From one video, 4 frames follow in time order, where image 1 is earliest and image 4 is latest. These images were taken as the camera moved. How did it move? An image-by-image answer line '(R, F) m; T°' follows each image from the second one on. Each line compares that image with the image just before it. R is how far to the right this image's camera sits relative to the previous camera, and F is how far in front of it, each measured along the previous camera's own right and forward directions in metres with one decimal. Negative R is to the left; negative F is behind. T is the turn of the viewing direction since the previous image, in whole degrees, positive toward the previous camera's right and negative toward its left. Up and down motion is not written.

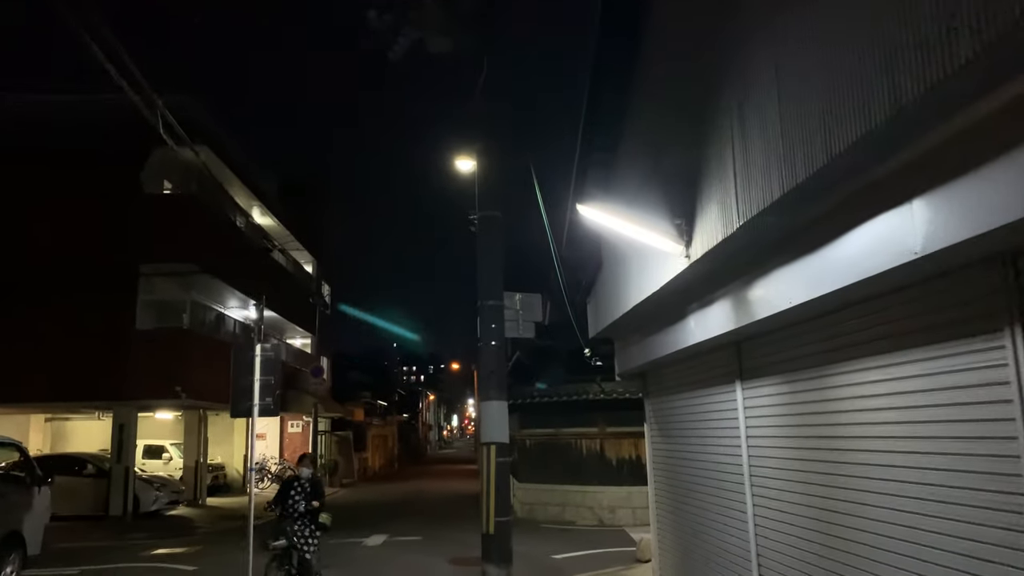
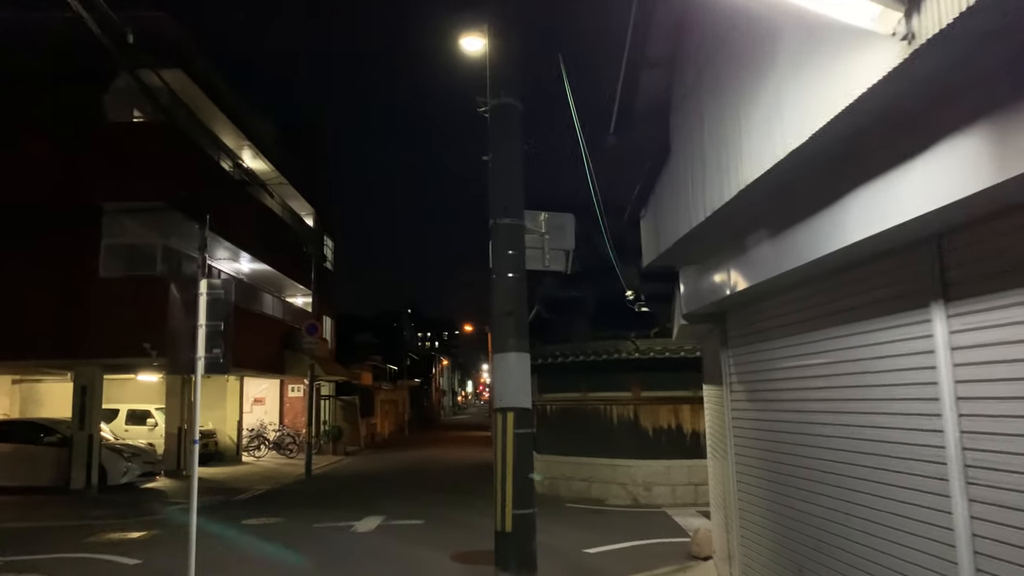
(-0.1, +2.5) m; -1°
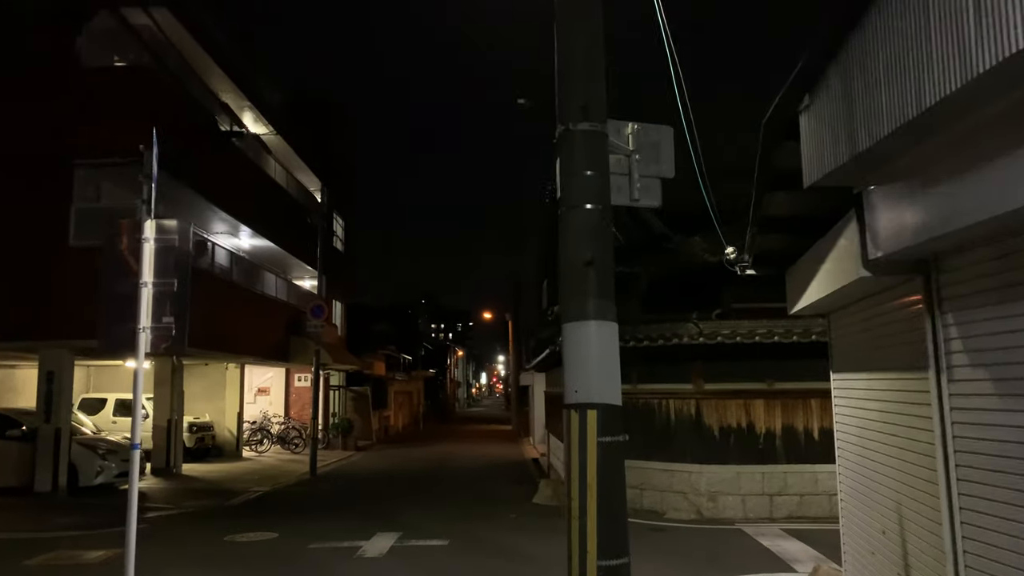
(-0.4, +2.3) m; -1°
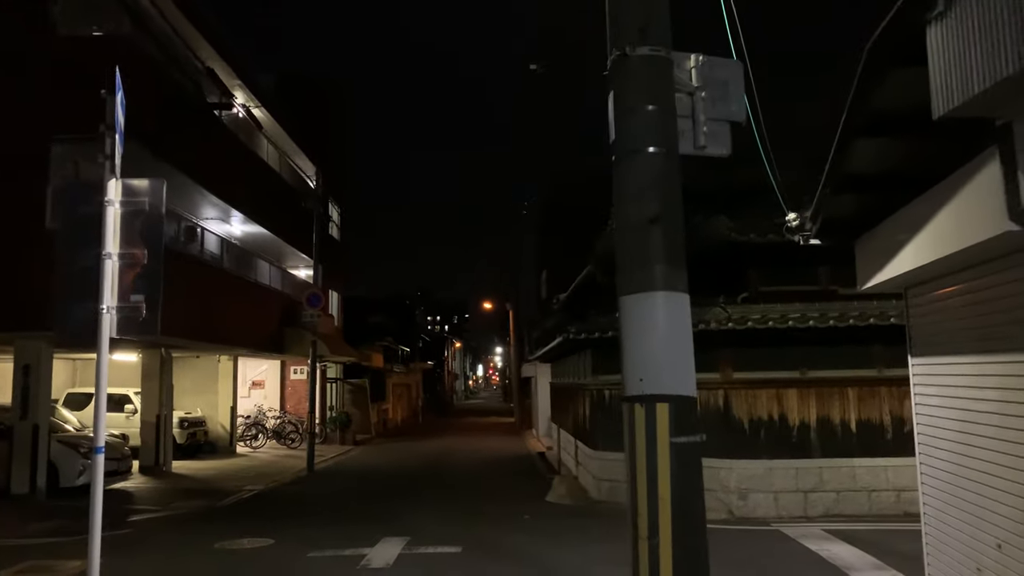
(-0.2, +0.9) m; 0°
